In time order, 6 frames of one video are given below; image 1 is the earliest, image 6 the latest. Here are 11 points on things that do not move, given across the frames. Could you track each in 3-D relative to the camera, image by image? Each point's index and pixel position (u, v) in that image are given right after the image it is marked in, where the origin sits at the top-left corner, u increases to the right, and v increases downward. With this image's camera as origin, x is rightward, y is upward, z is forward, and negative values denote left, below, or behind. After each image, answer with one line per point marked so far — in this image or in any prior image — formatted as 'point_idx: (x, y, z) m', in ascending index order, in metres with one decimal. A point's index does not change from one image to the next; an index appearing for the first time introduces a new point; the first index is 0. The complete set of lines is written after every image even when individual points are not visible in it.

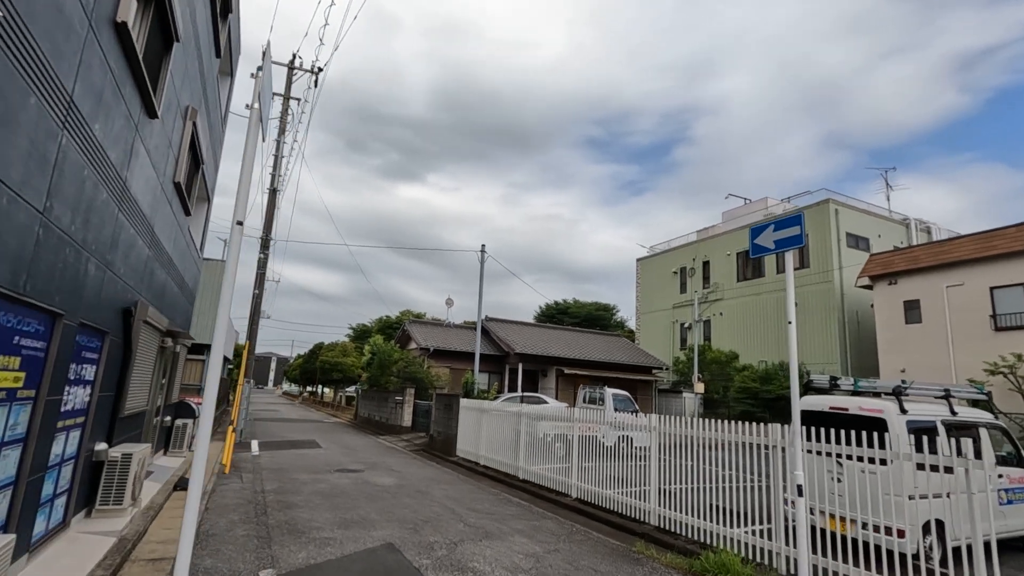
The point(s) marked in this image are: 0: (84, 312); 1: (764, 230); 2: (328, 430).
0: (-3.5, -0.2, +4.4) m
1: (+2.3, +0.5, +4.9) m
2: (-6.6, -5.2, +19.5) m
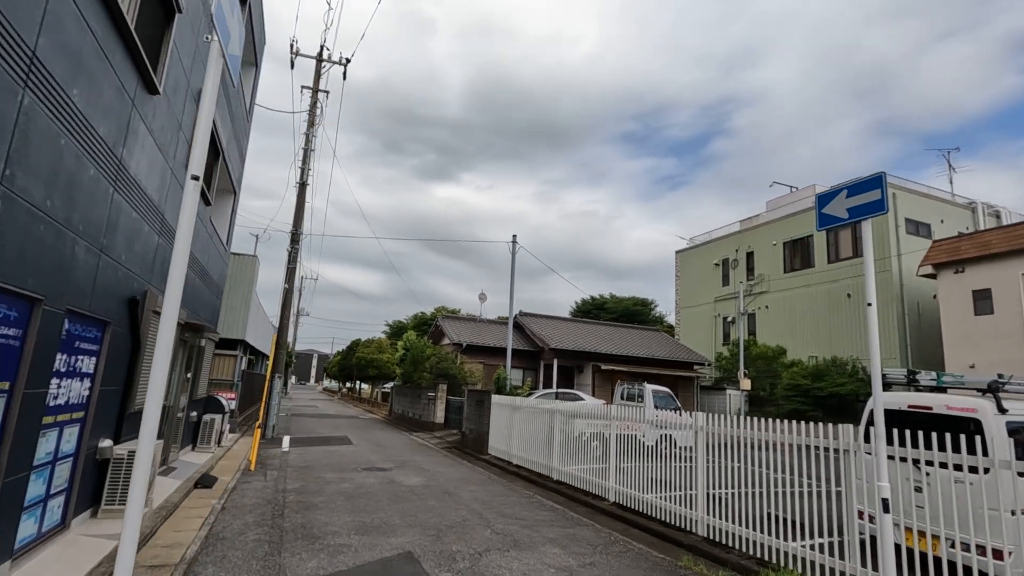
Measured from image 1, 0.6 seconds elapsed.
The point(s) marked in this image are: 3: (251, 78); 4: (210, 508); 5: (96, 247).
0: (-3.3, -0.1, +4.0) m
1: (+2.5, +0.7, +4.2) m
2: (-5.4, -5.0, +19.4) m
3: (-5.8, +4.6, +11.8) m
4: (-3.6, -2.6, +6.4) m
5: (-3.4, +0.3, +4.3) m
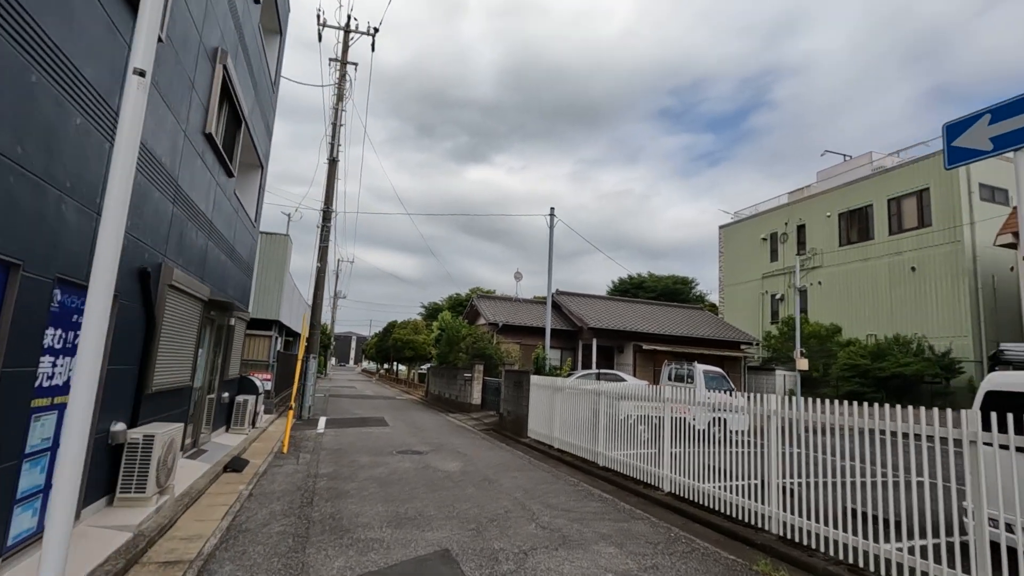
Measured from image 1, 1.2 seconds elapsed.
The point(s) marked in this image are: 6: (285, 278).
0: (-3.0, +0.1, +3.6) m
1: (+2.8, +1.0, +3.3) m
2: (-4.0, -4.3, +19.2) m
3: (-5.0, +5.1, +11.3) m
4: (-3.1, -2.3, +6.0) m
5: (-3.0, +0.6, +3.8) m
6: (-6.2, +0.3, +14.7) m
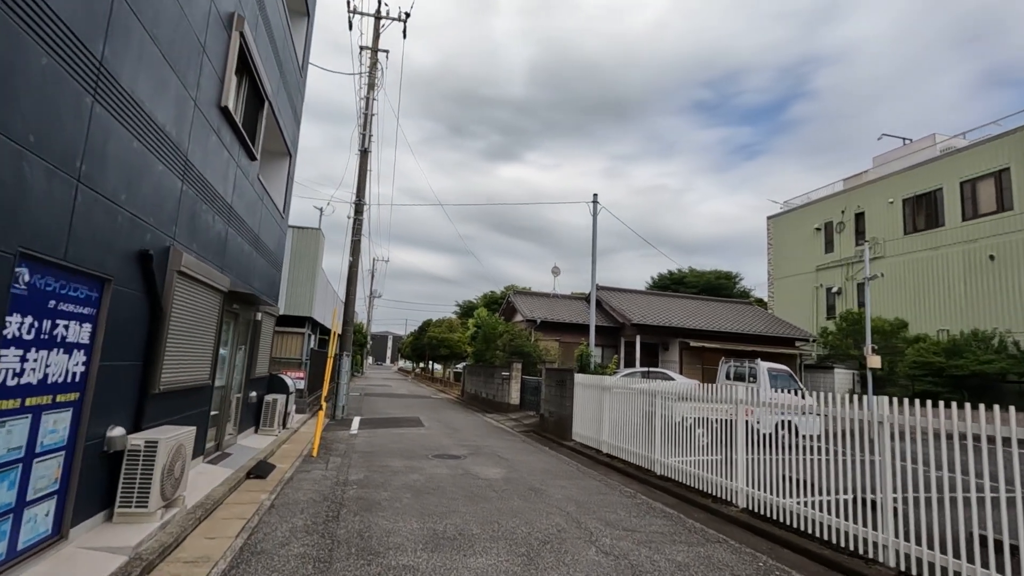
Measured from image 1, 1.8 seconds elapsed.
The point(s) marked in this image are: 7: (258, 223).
0: (-2.6, +0.3, +2.9) m
1: (+3.1, +1.2, +2.3) m
2: (-2.7, -4.1, +18.6) m
3: (-4.2, +5.2, +10.8) m
4: (-2.6, -2.2, +5.4) m
5: (-2.7, +0.7, +3.2) m
6: (-5.2, +0.4, +14.3) m
7: (-3.9, +1.0, +8.2) m
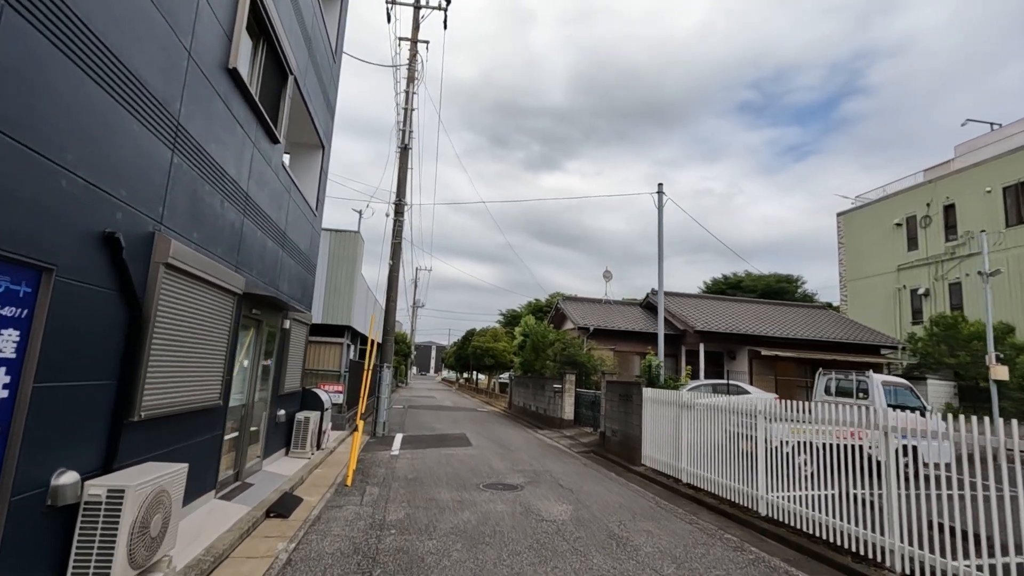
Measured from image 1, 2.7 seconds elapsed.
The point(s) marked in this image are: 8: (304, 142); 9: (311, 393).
0: (-2.2, +0.3, +1.9) m
1: (+3.5, +1.3, +0.8) m
2: (-1.0, -4.3, +17.4) m
3: (-3.2, +5.1, +9.9) m
4: (-1.9, -2.2, +4.3) m
5: (-2.2, +0.7, +2.2) m
6: (-3.9, +0.2, +13.4) m
7: (-3.0, +1.0, +7.2) m
8: (-3.6, +2.6, +9.3) m
9: (-3.4, -1.8, +9.2) m
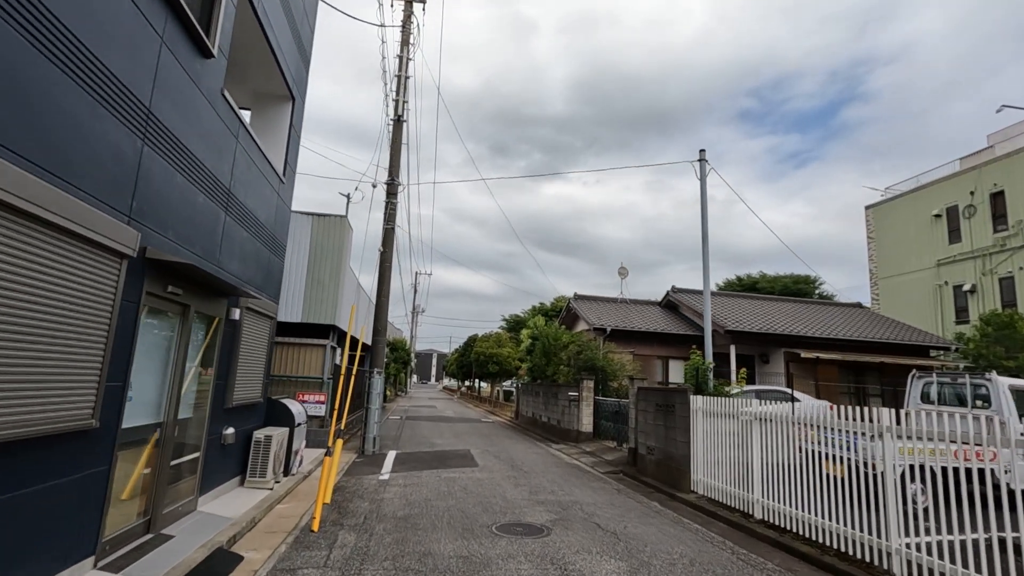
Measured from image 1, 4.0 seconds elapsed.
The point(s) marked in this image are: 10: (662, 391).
0: (-2.0, +0.6, 0.0) m
1: (+3.7, +1.7, -1.0) m
2: (-0.7, -4.2, +15.5) m
3: (-3.1, +5.3, +8.2) m
4: (-1.7, -1.9, +2.4) m
5: (-2.0, +1.1, +0.3) m
6: (-3.7, +0.3, +11.6) m
7: (-2.8, +1.2, +5.4) m
8: (-3.4, +2.8, +7.6) m
9: (-3.2, -1.6, +7.3) m
10: (+2.5, -1.7, +8.8) m
